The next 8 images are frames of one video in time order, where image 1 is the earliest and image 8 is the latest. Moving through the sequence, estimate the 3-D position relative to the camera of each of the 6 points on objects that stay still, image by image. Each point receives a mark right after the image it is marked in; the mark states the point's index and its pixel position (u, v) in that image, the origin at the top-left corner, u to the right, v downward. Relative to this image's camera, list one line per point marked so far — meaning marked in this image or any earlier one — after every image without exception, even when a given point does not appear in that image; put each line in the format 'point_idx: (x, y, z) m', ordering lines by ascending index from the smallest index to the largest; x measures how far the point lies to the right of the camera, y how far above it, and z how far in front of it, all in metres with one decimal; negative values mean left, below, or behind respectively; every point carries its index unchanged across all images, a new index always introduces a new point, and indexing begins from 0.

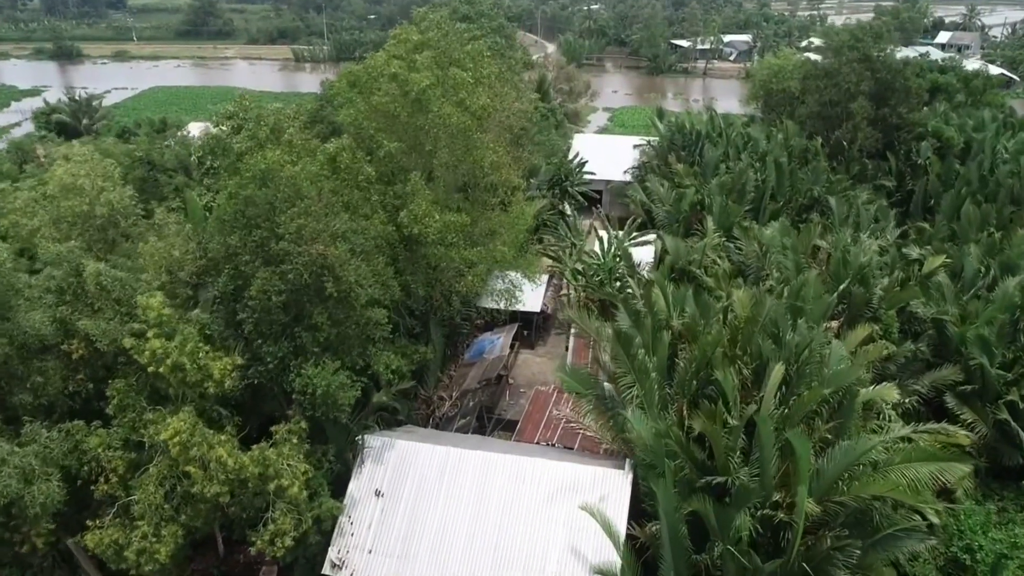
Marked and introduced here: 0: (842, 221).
0: (+5.8, +1.2, +14.0) m
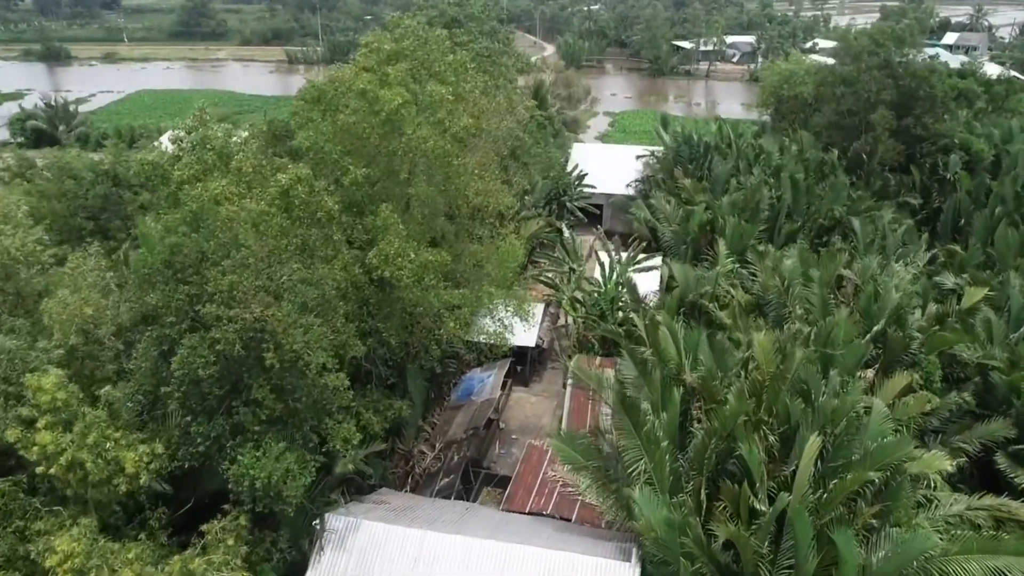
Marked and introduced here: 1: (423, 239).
0: (+5.6, +0.7, +12.7) m
1: (-0.9, +0.5, +8.5) m
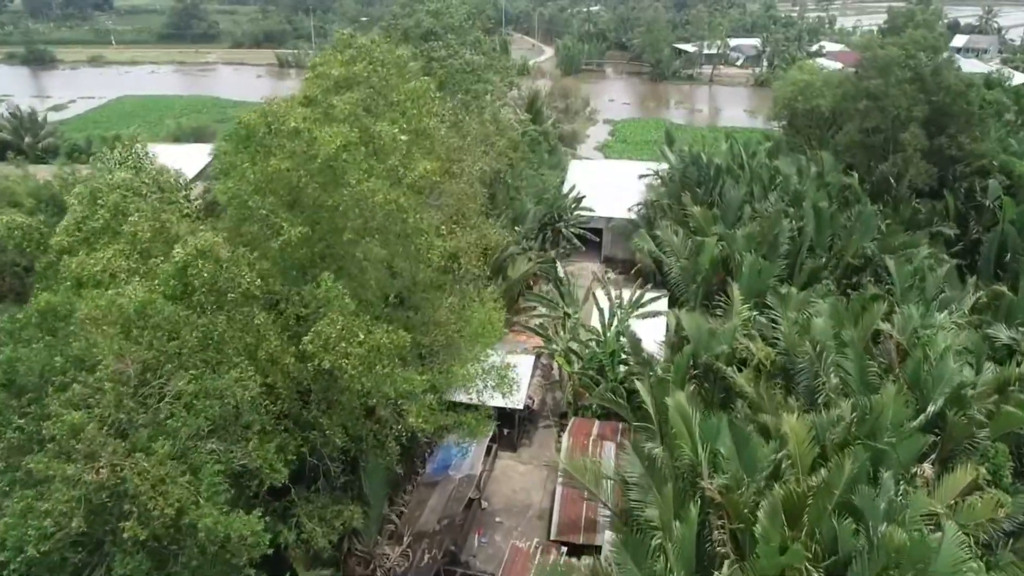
0: (+5.4, 0.0, +11.1) m
1: (-1.2, -0.2, +6.8) m
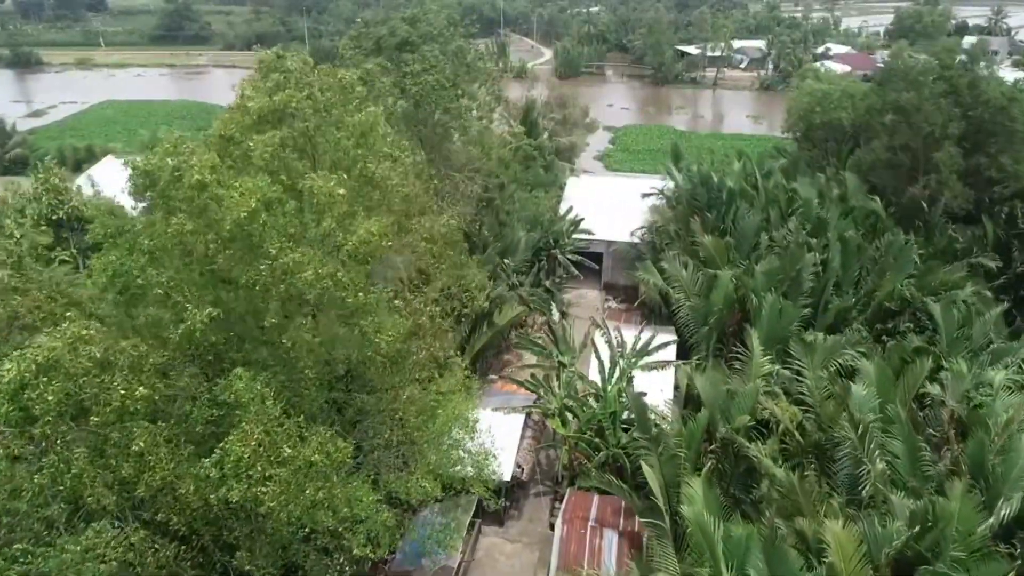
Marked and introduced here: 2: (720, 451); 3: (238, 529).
0: (+5.3, -0.6, +9.6) m
1: (-1.3, -0.8, +5.3) m
2: (+2.2, -1.7, +8.3) m
3: (-1.7, -1.5, +5.0) m
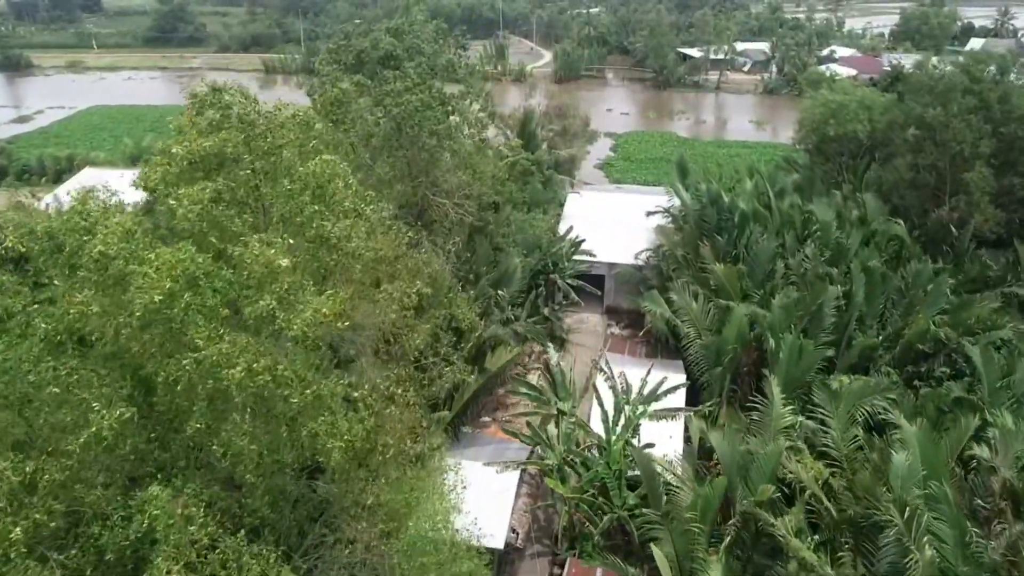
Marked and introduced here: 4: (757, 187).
0: (+5.2, -1.1, +8.7) m
1: (-1.4, -1.3, +4.4) m
2: (+2.1, -2.1, +7.4) m
3: (-1.8, -2.0, +4.0) m
4: (+4.2, +1.7, +13.8) m
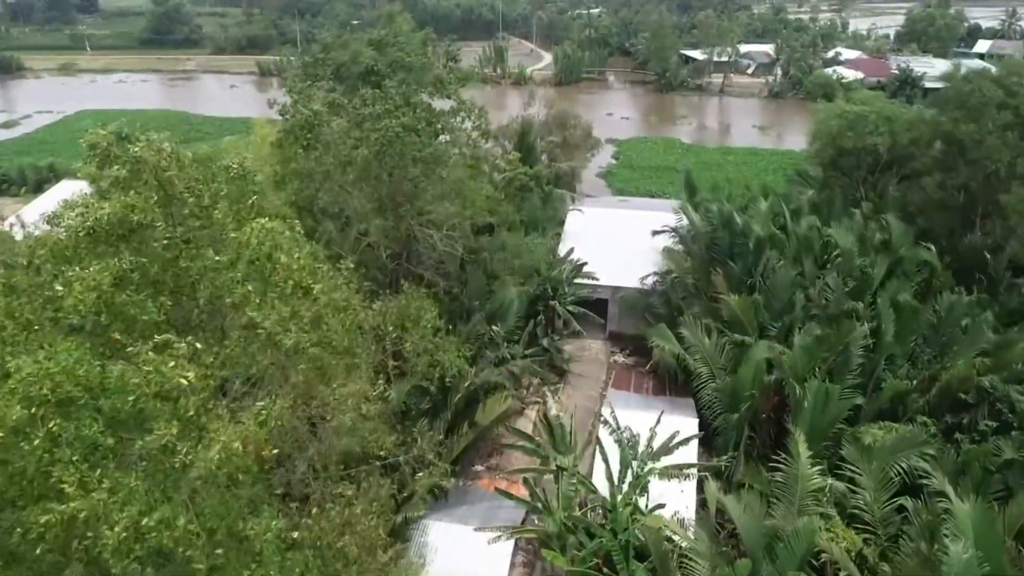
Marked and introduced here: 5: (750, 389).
0: (+5.1, -1.5, +7.7) m
1: (-1.5, -1.7, +3.4) m
2: (+2.0, -2.6, +6.4) m
3: (-1.9, -2.4, +3.1) m
4: (+4.2, +1.3, +12.9) m
5: (+2.7, -1.2, +9.2) m
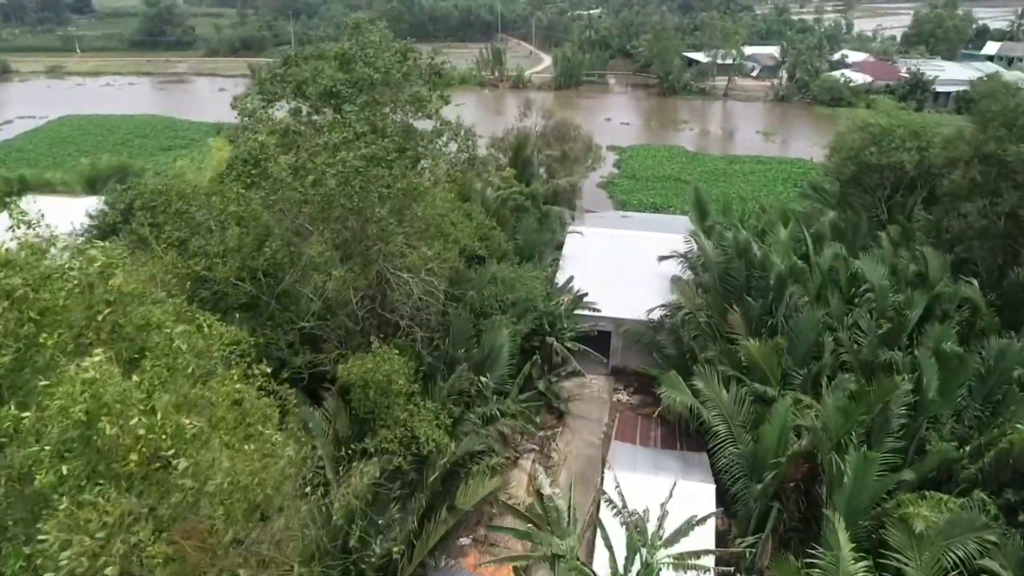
0: (+5.0, -2.0, +6.5) m
1: (-1.6, -2.2, +2.2) m
2: (+1.9, -3.1, +5.2) m
3: (-2.0, -2.9, +1.8) m
4: (+4.1, +0.8, +11.6) m
5: (+2.6, -1.7, +8.0) m
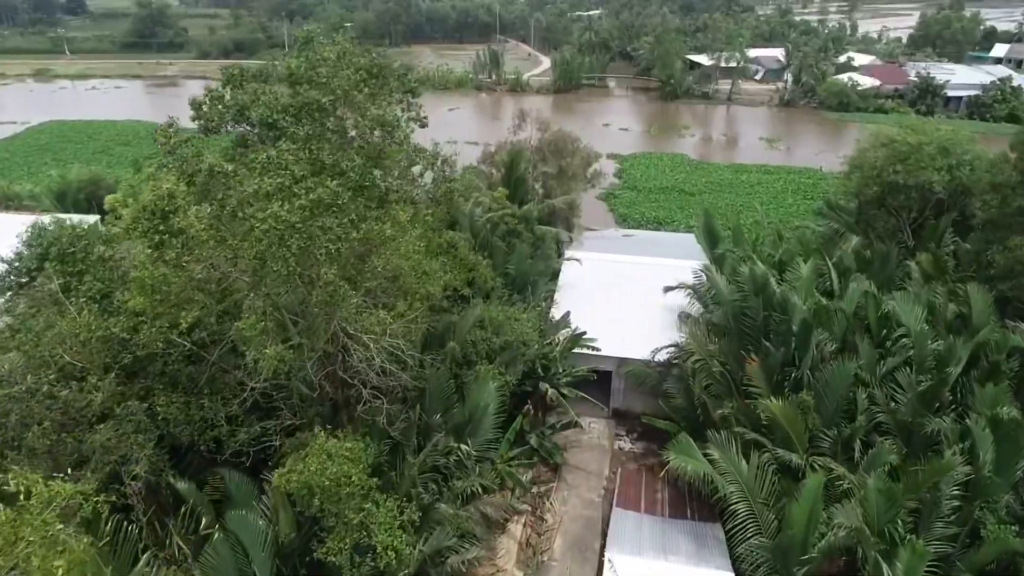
0: (+4.9, -2.5, +5.2) m
1: (-1.7, -2.7, +0.9) m
2: (+1.8, -3.6, +3.9) m
3: (-2.1, -3.4, +0.6) m
4: (+3.9, +0.3, +10.4) m
5: (+2.5, -2.2, +6.7) m
